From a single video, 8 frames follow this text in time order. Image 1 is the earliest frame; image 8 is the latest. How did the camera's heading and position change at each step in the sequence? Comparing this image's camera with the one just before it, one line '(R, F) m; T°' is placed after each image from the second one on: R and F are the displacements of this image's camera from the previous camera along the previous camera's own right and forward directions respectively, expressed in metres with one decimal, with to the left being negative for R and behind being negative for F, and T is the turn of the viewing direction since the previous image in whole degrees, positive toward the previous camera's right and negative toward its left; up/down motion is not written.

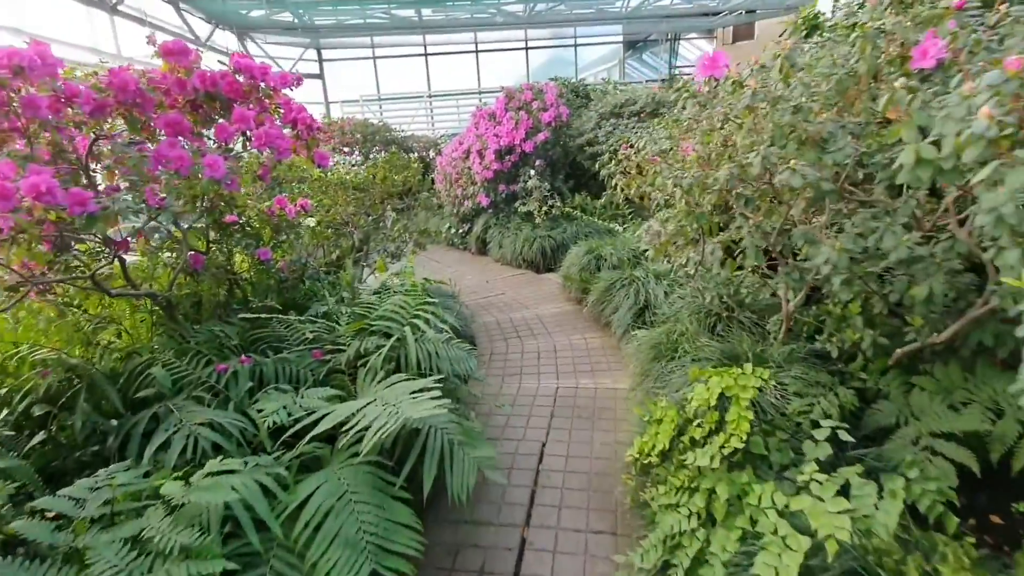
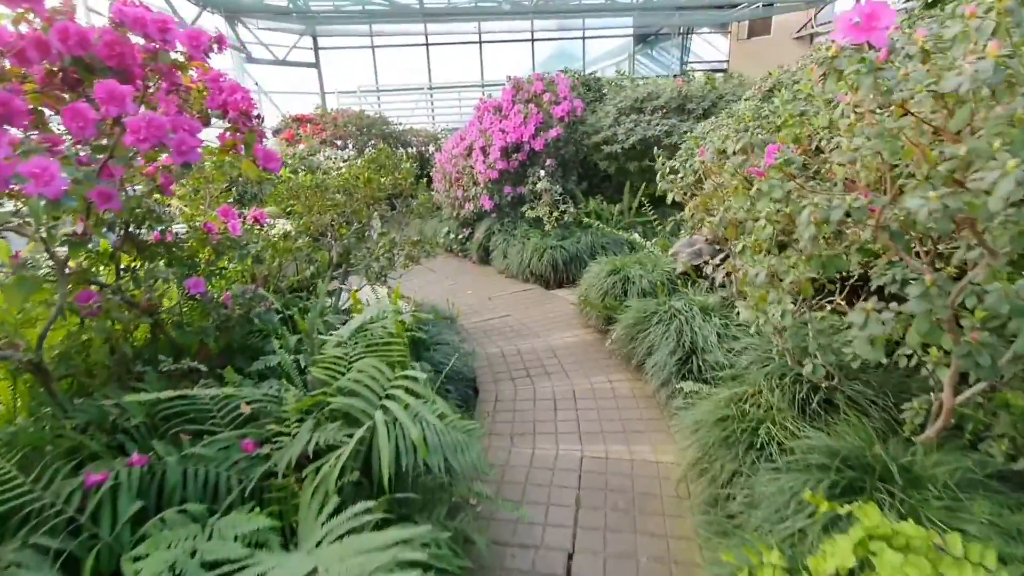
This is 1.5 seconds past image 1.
(-0.1, +0.8) m; 0°
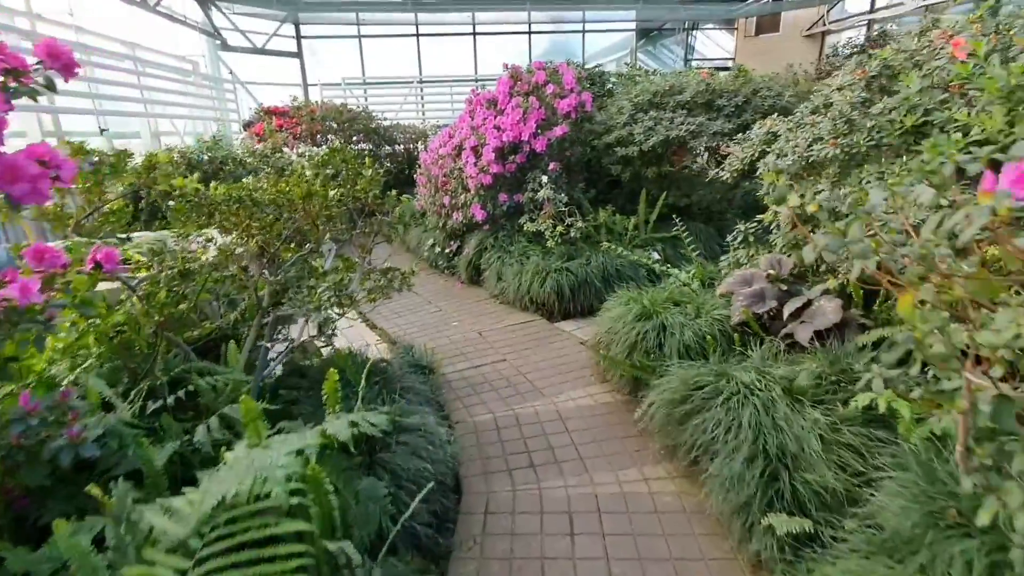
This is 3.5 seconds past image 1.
(0.0, +1.0) m; +1°
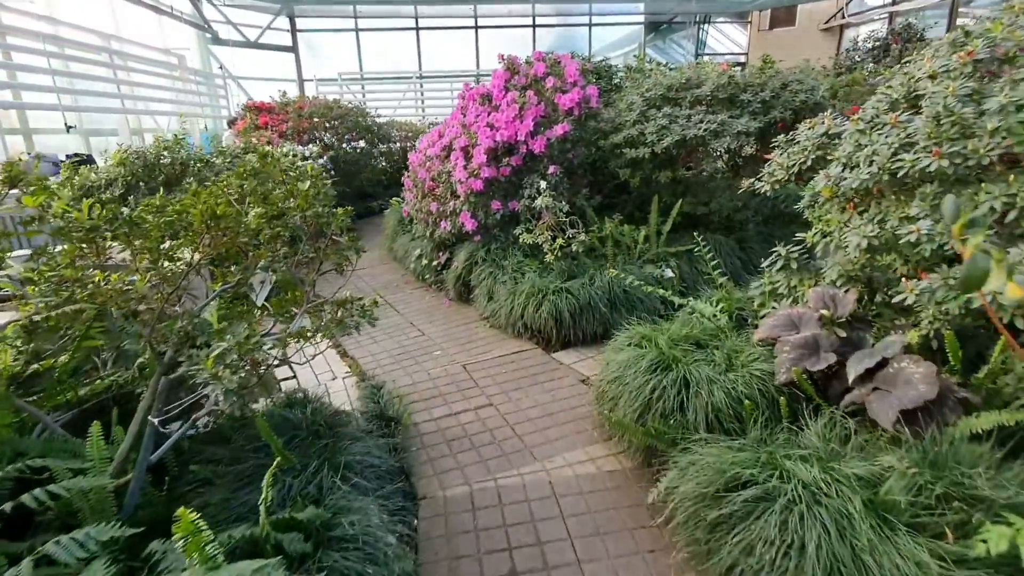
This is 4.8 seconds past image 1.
(+0.1, +0.6) m; -1°
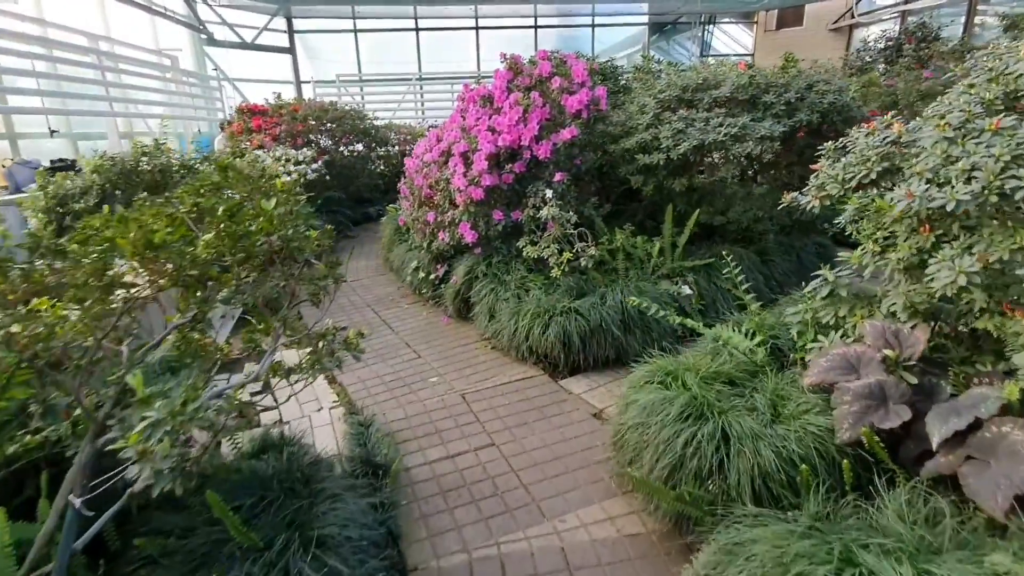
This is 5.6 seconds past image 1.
(0.0, +0.4) m; 0°
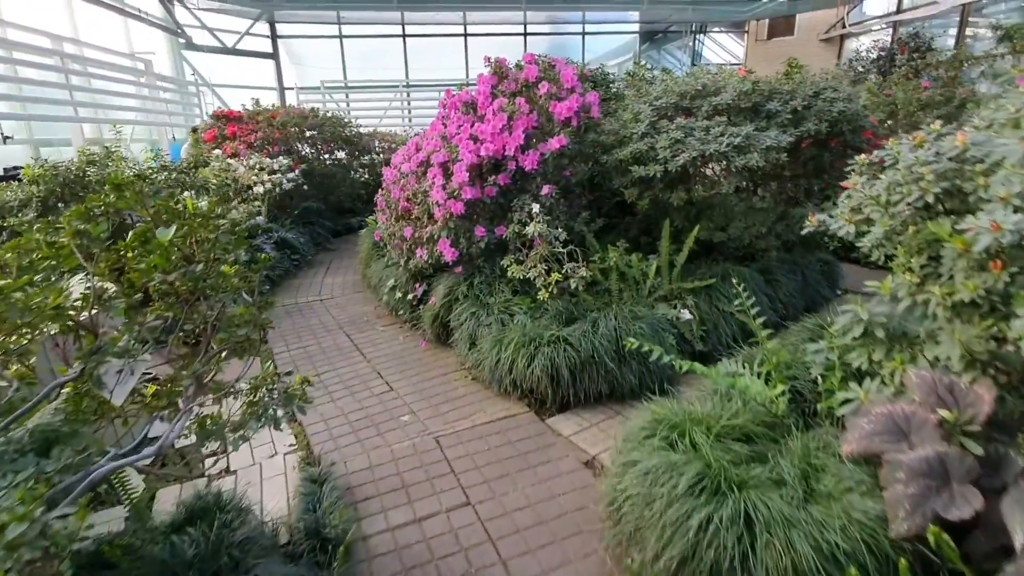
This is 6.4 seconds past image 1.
(+0.1, +0.4) m; +1°
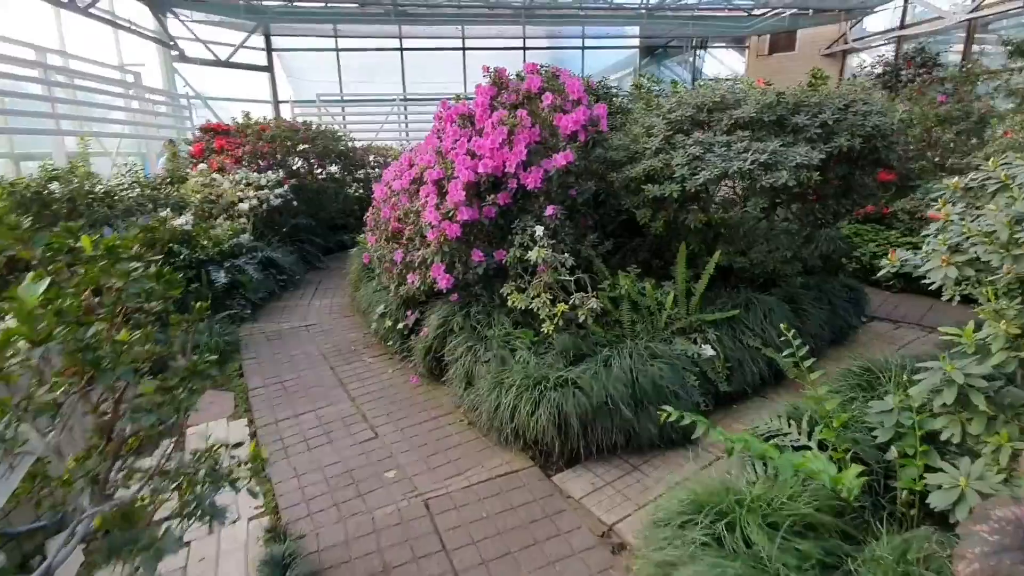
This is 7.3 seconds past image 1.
(0.0, +0.4) m; 0°
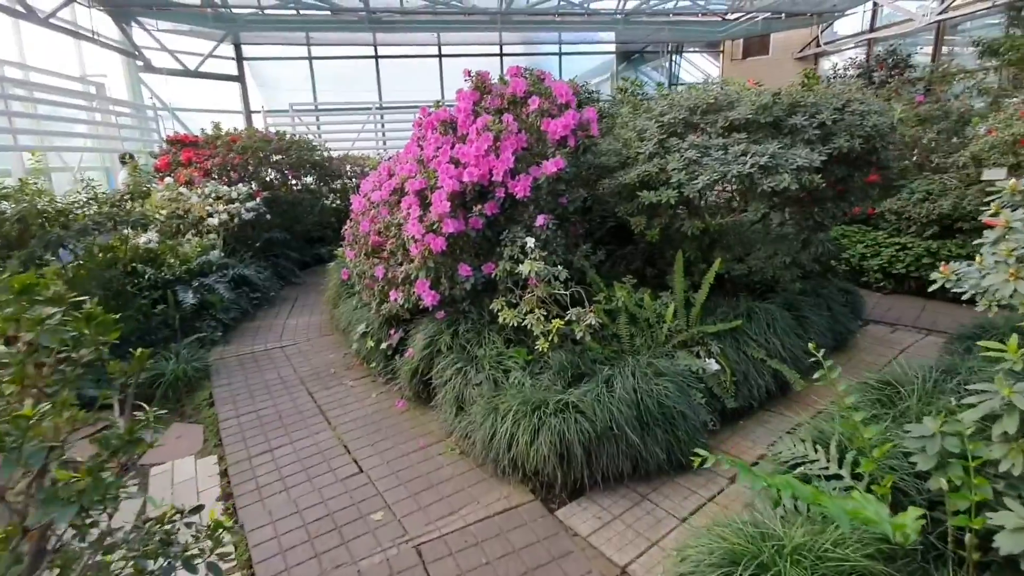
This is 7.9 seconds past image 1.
(-0.1, +0.2) m; +2°
